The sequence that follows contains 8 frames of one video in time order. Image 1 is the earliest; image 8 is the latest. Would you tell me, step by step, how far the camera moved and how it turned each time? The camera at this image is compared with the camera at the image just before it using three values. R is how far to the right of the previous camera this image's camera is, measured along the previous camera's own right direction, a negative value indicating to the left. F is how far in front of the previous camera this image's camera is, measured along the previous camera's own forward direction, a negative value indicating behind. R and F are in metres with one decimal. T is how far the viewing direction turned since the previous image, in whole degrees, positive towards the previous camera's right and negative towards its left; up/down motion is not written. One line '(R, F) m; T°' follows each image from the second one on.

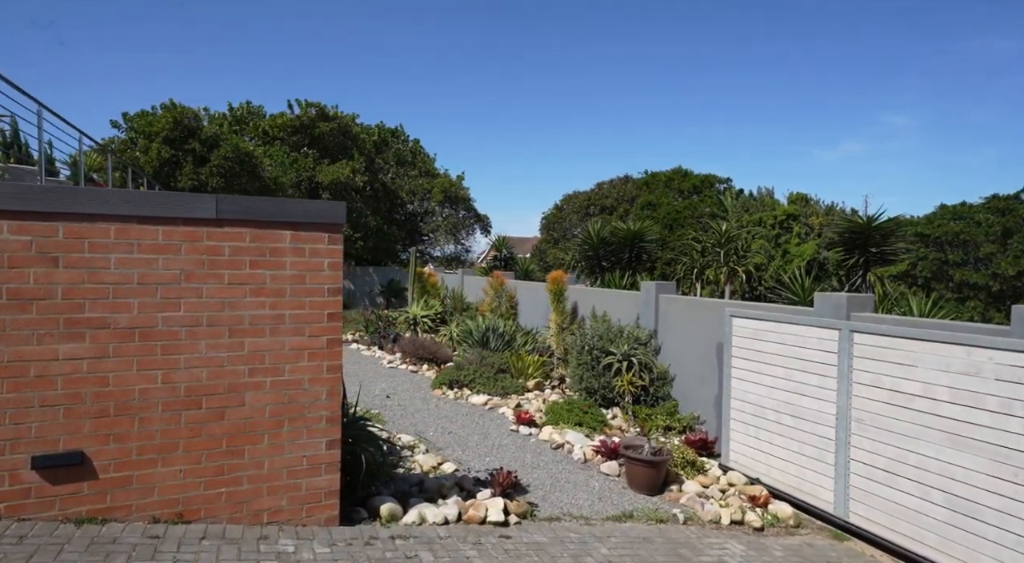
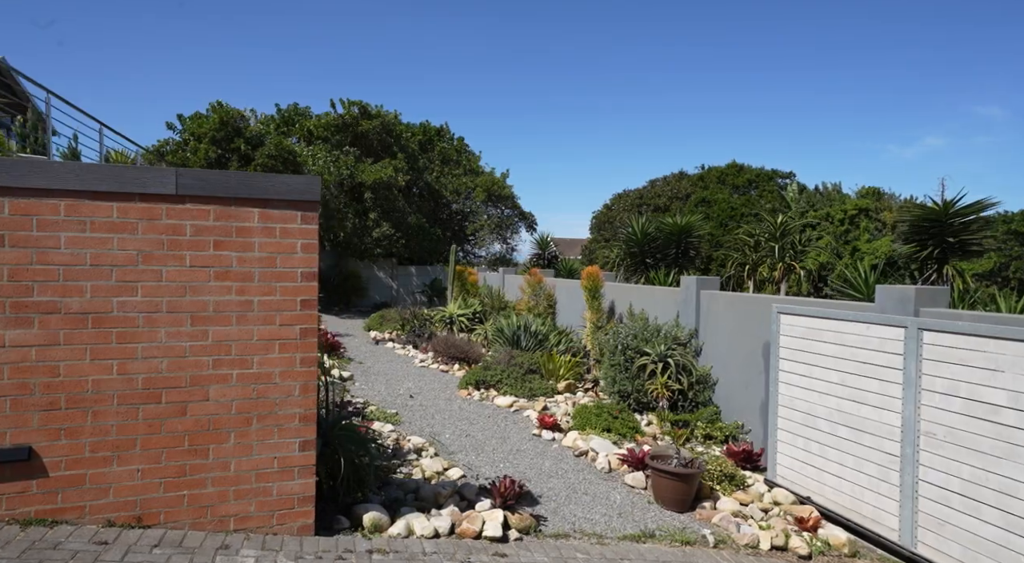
(+0.4, +0.6) m; -5°
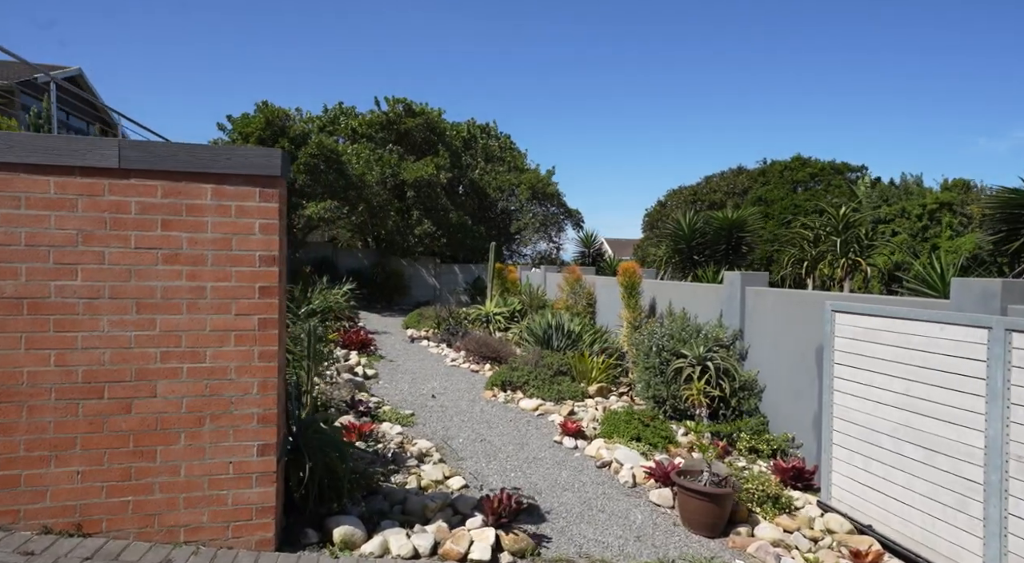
(+0.4, +0.6) m; -6°
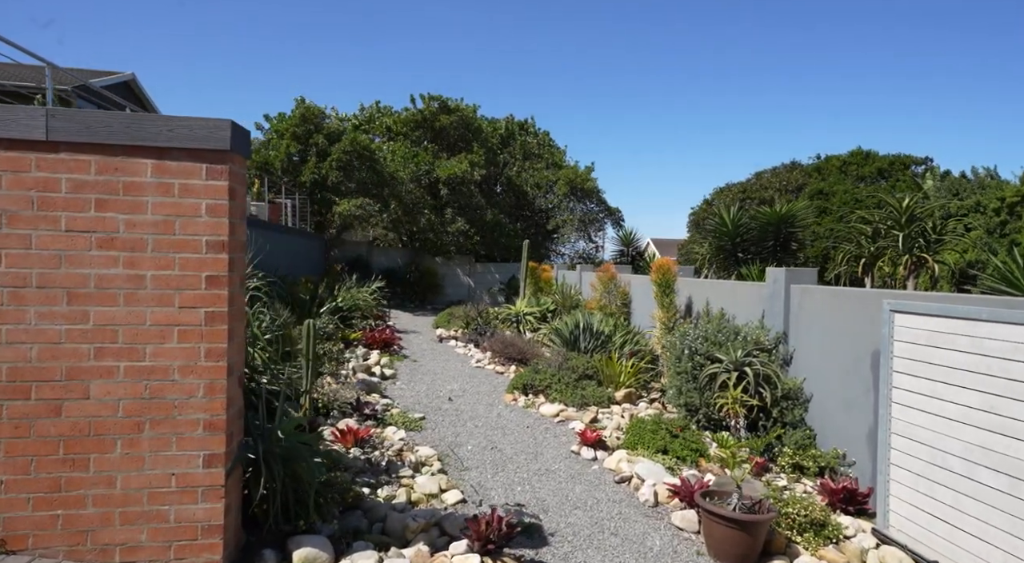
(+0.3, +0.6) m; -4°
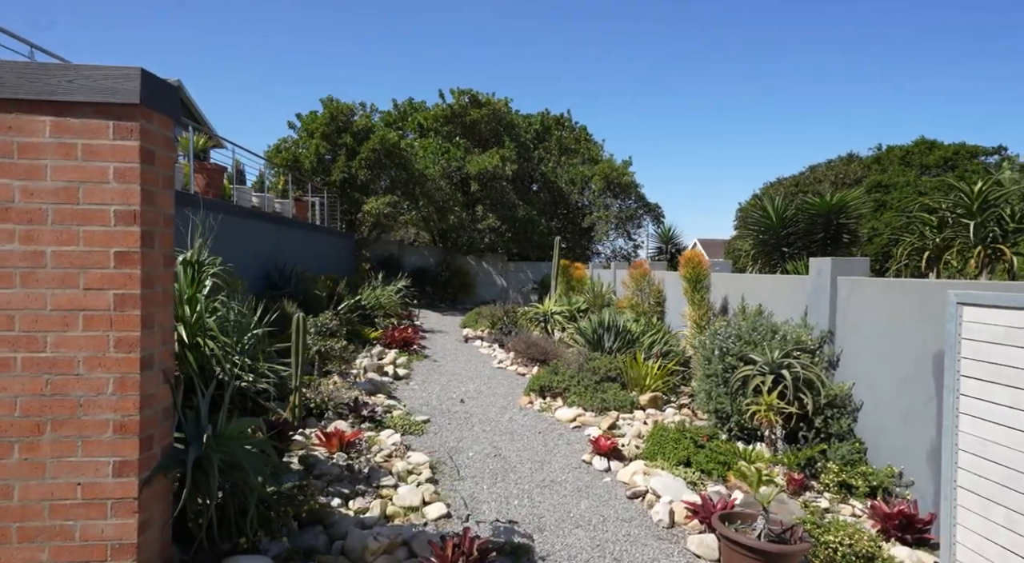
(+0.4, +0.6) m; -4°
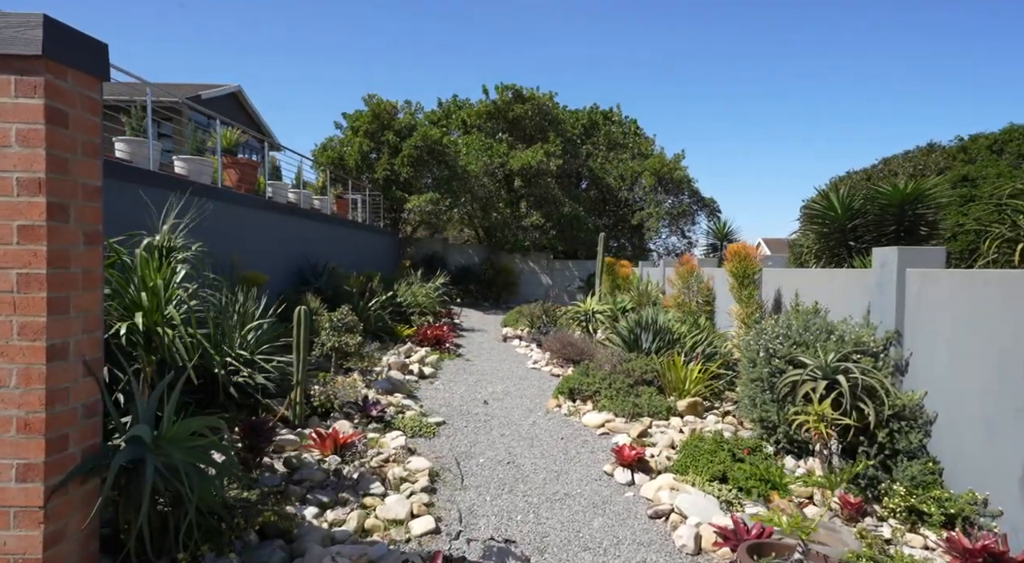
(+0.4, +0.5) m; -6°
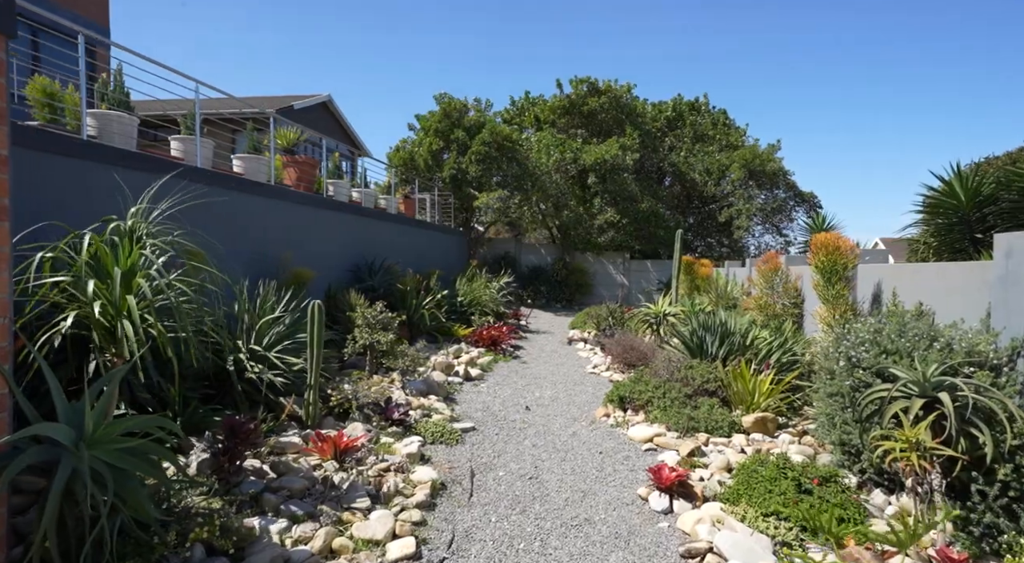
(+0.5, +0.6) m; -9°
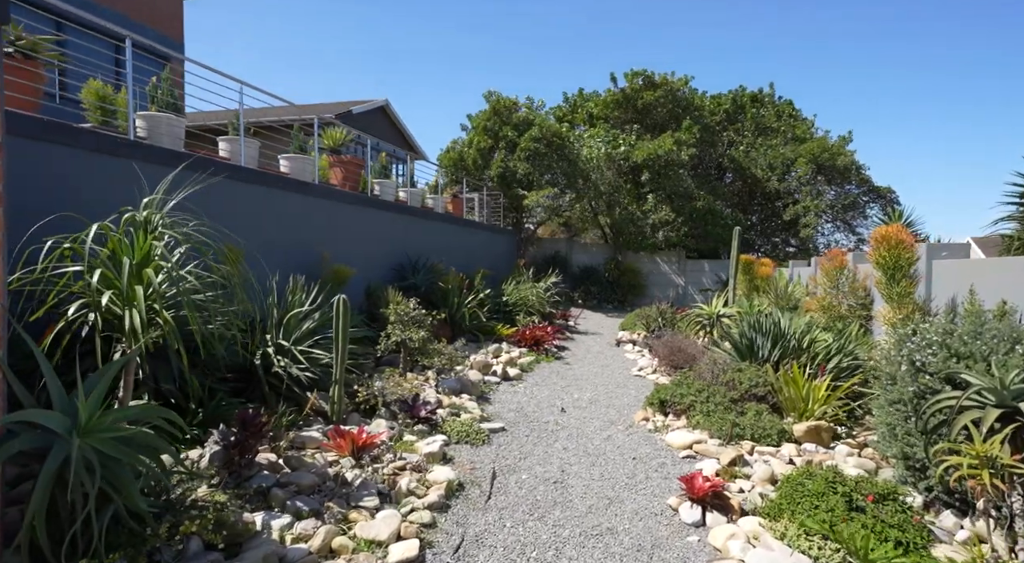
(+0.3, +0.2) m; -6°
